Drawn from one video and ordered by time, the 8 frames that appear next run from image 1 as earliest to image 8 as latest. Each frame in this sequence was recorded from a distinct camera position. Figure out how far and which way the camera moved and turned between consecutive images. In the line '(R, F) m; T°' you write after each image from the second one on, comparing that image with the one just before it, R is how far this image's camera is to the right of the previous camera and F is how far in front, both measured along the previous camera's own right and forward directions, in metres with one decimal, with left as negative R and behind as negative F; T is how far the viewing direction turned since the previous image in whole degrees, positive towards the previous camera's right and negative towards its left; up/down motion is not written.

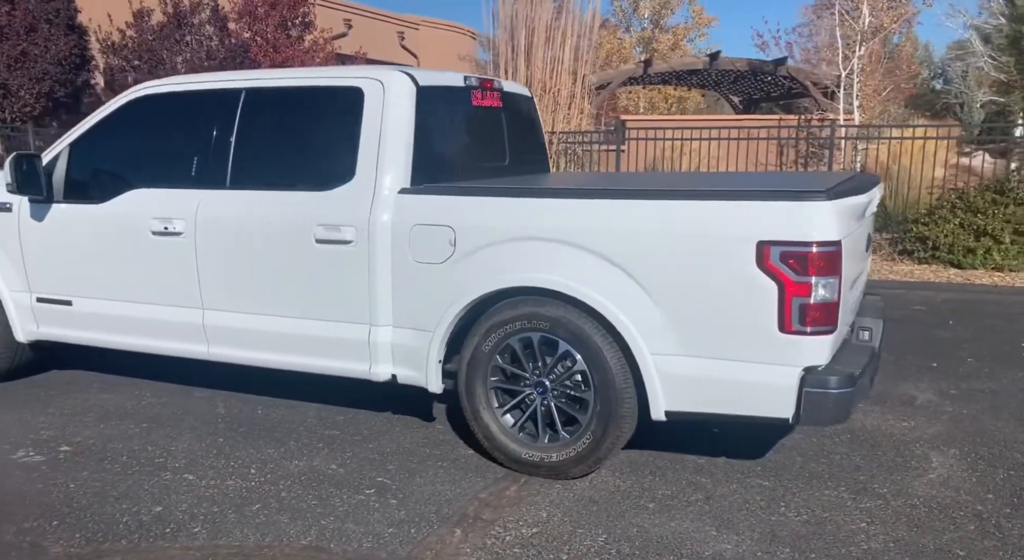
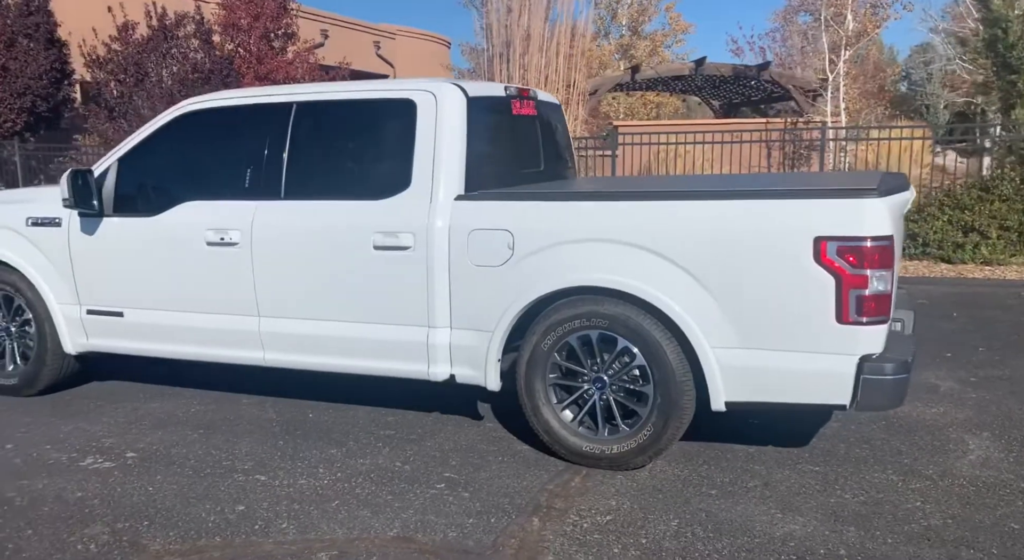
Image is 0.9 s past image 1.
(-0.4, -0.2) m; +1°
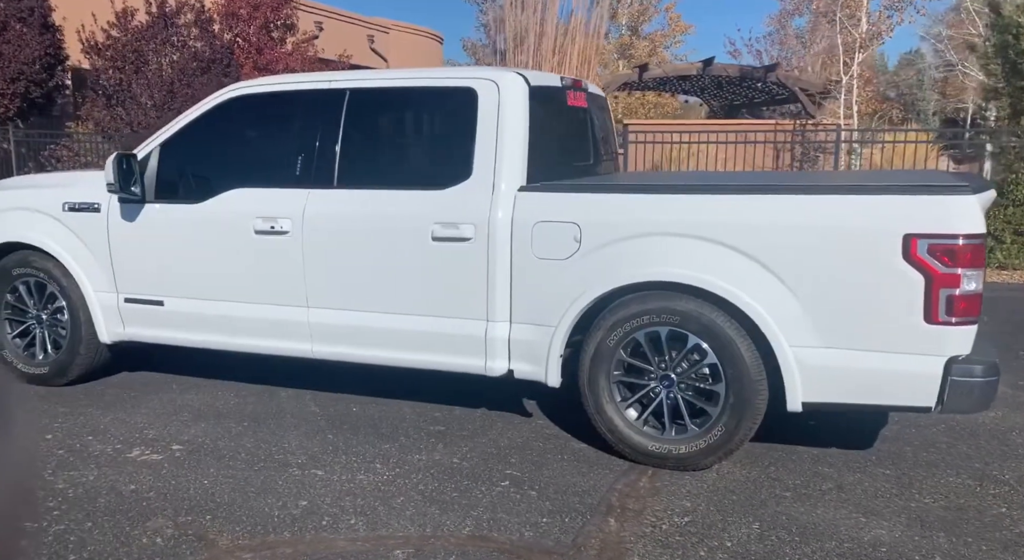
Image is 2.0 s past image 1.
(-0.4, +0.1) m; +1°
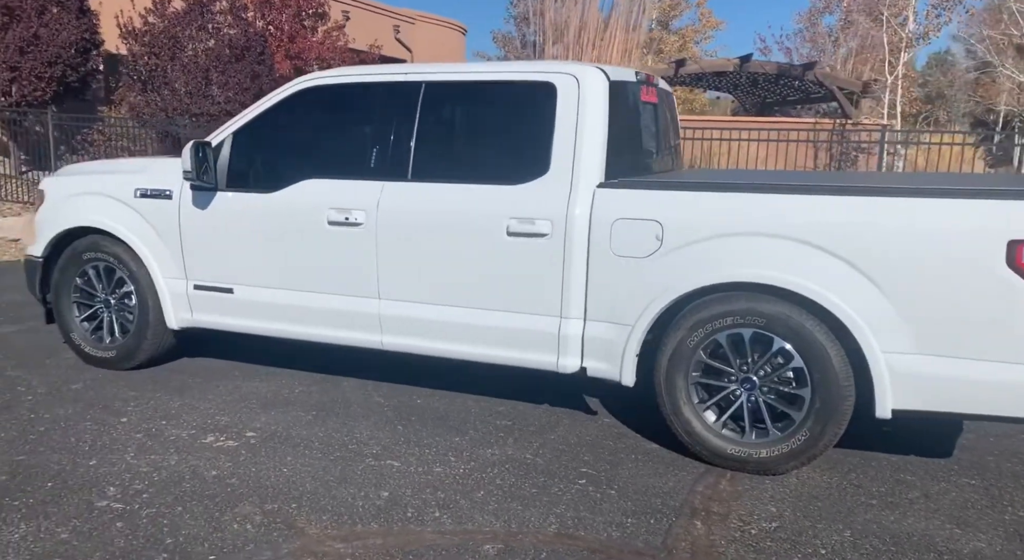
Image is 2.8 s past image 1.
(-0.3, 0.0) m; -1°
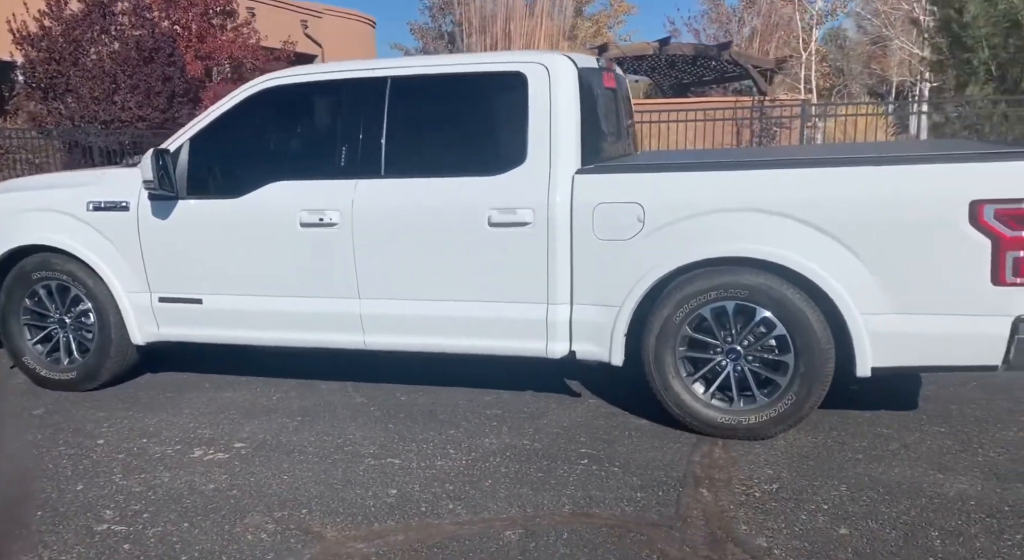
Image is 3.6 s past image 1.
(-0.3, 0.0) m; +5°
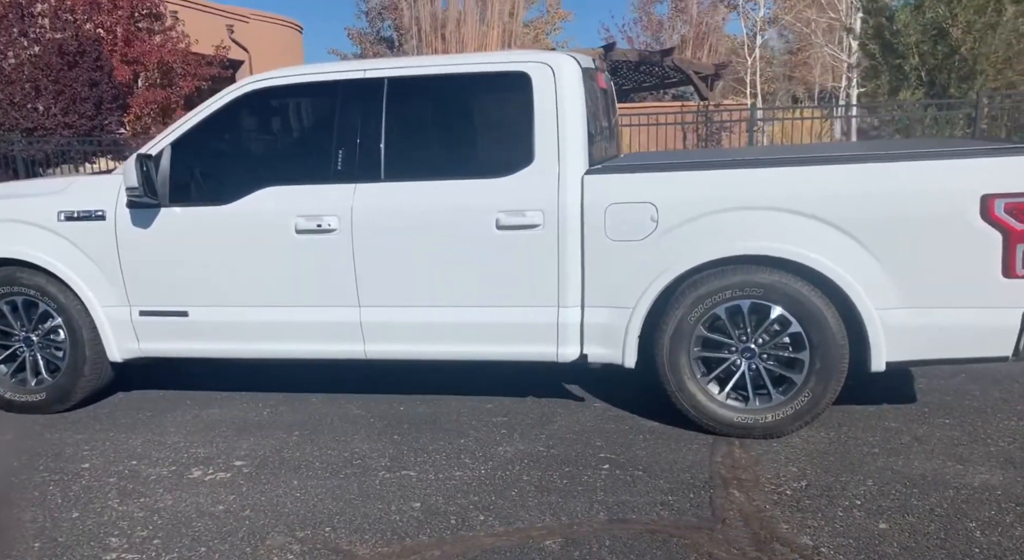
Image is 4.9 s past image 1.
(-0.4, +0.1) m; +5°
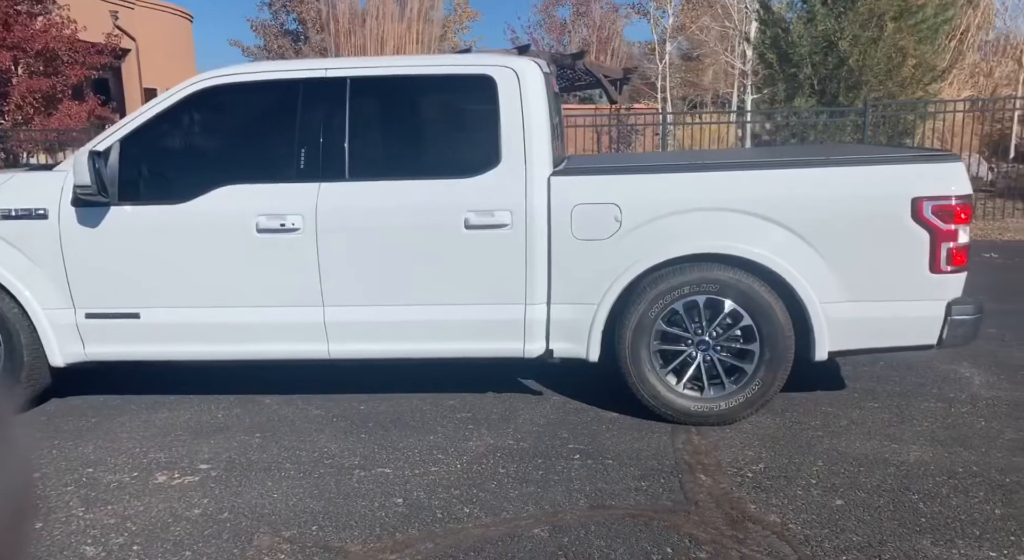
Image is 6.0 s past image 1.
(-0.3, -0.1) m; +7°
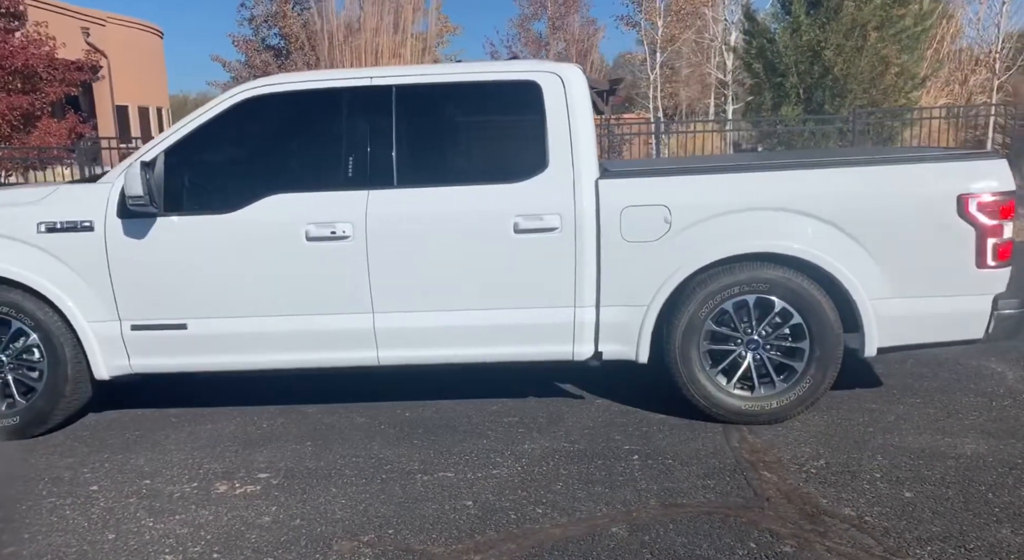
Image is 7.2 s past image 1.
(-0.4, 0.0) m; +1°
